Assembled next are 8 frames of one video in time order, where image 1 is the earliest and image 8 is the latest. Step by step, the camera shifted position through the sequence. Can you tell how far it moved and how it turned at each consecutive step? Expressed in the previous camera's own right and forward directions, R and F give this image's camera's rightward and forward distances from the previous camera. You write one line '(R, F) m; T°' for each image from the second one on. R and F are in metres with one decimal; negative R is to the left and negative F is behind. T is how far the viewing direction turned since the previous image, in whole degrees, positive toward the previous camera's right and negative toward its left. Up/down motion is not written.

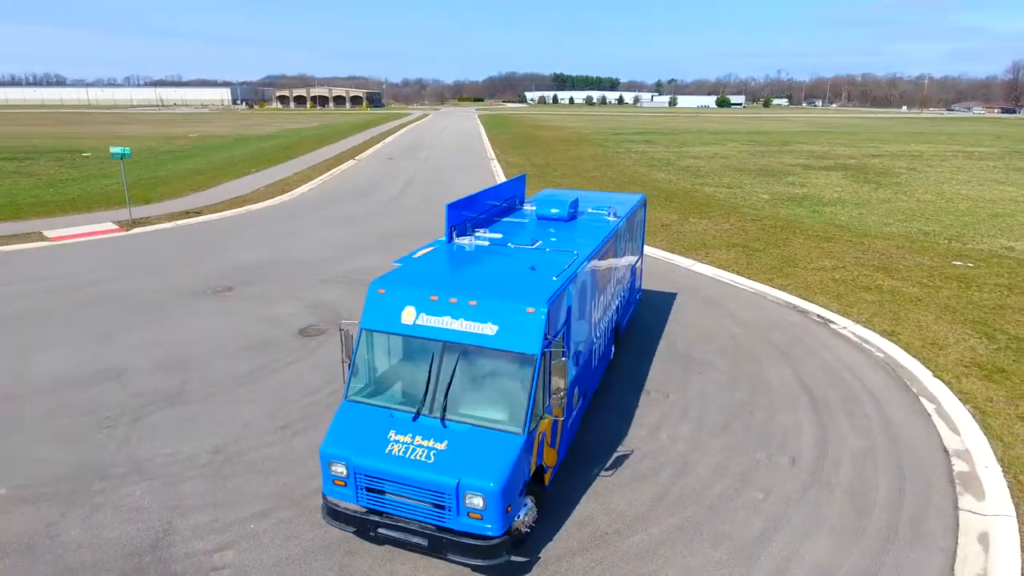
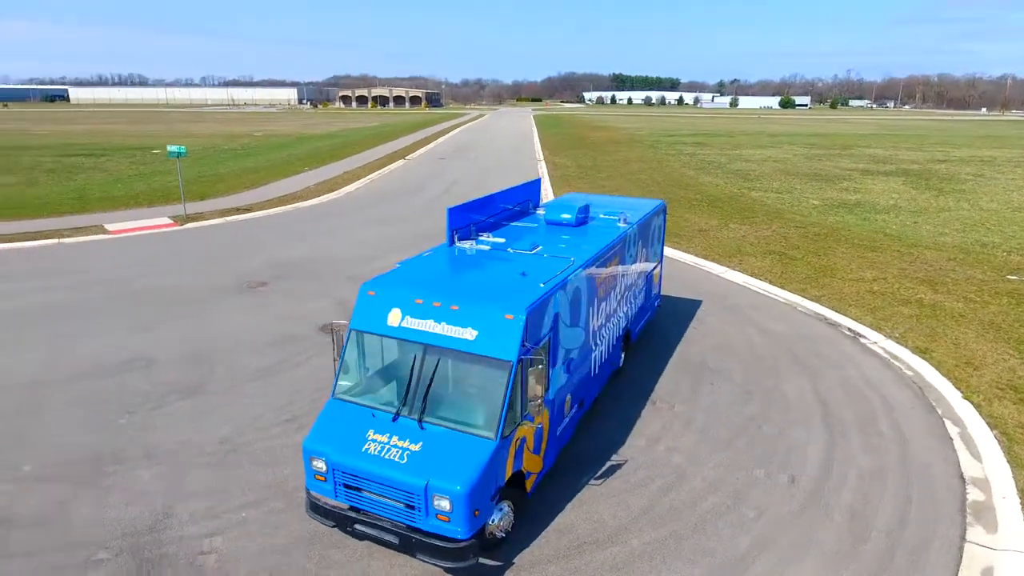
(+0.7, 0.0) m; -5°
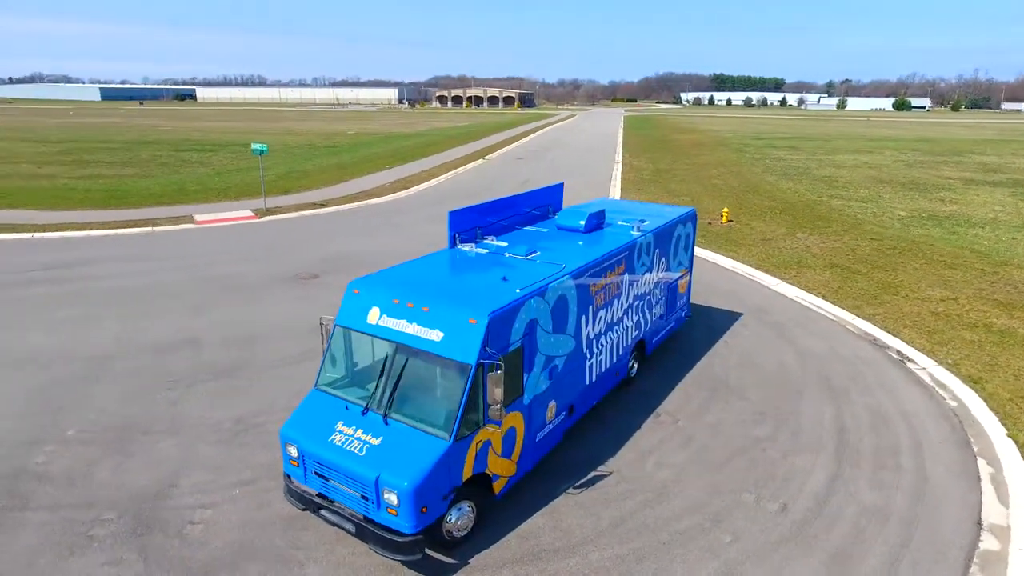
(+1.2, 0.0) m; -8°
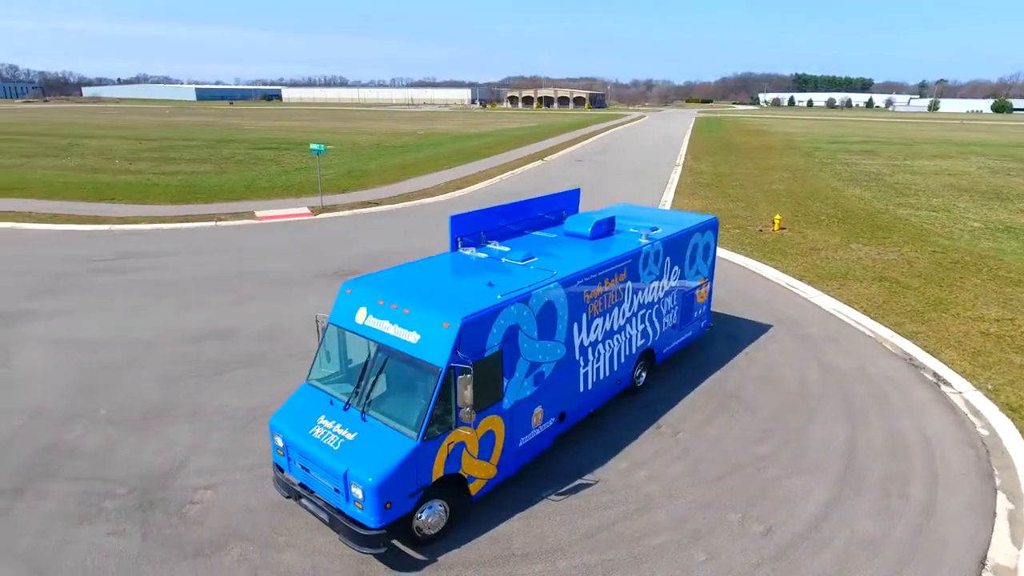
(+0.9, 0.0) m; -6°
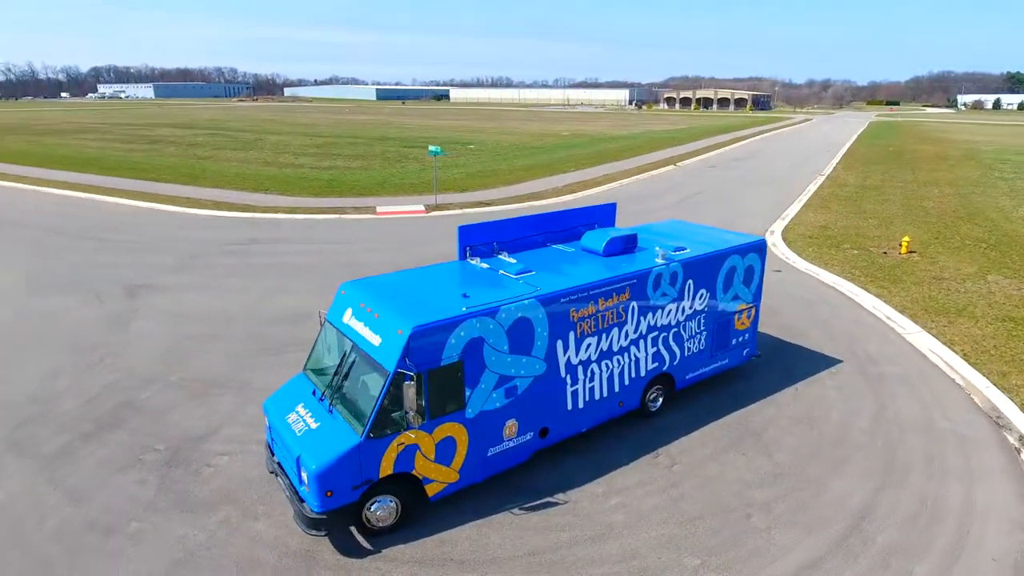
(+2.0, +0.1) m; -14°
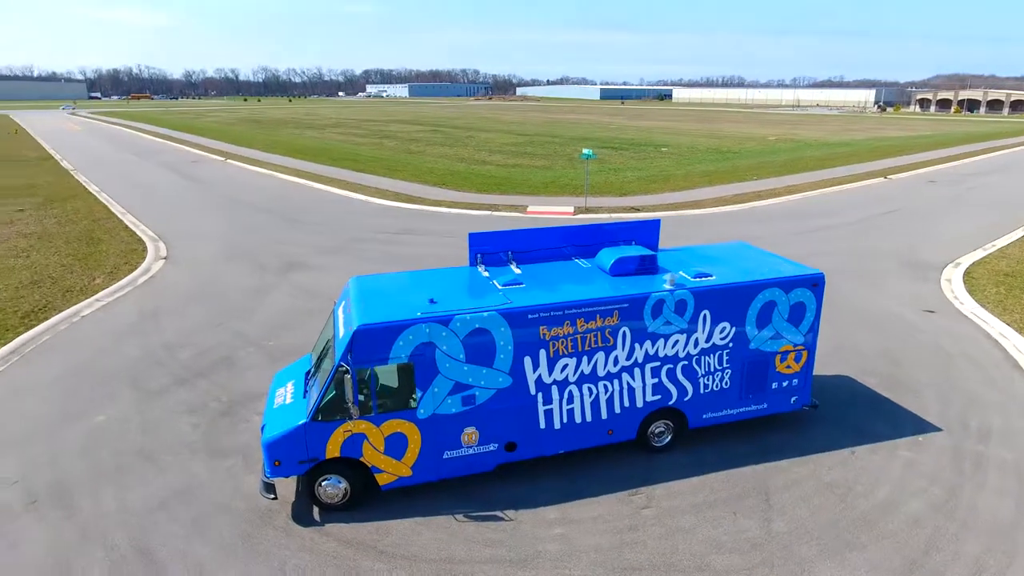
(+2.7, +0.5) m; -19°
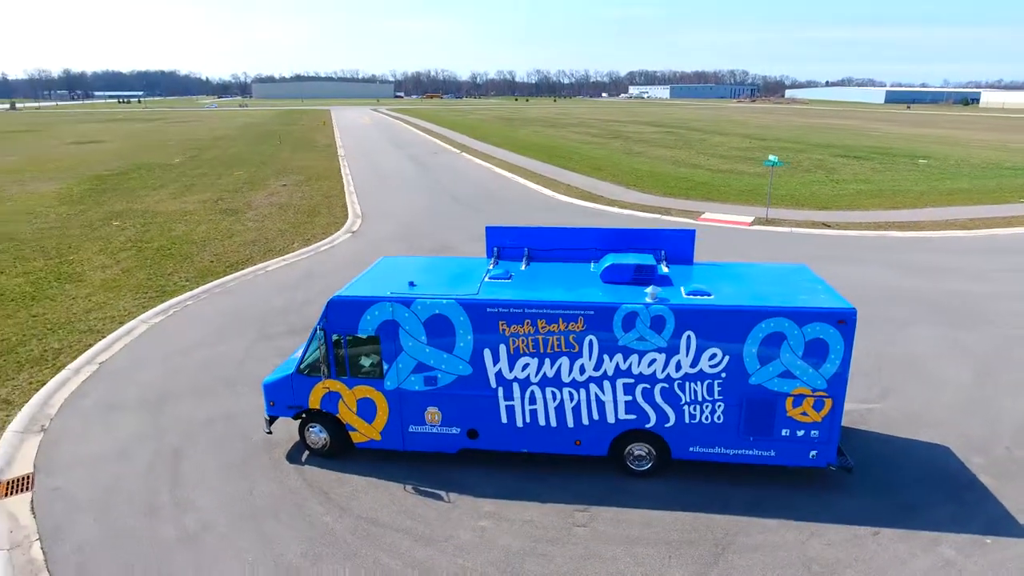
(+3.2, +0.5) m; -22°
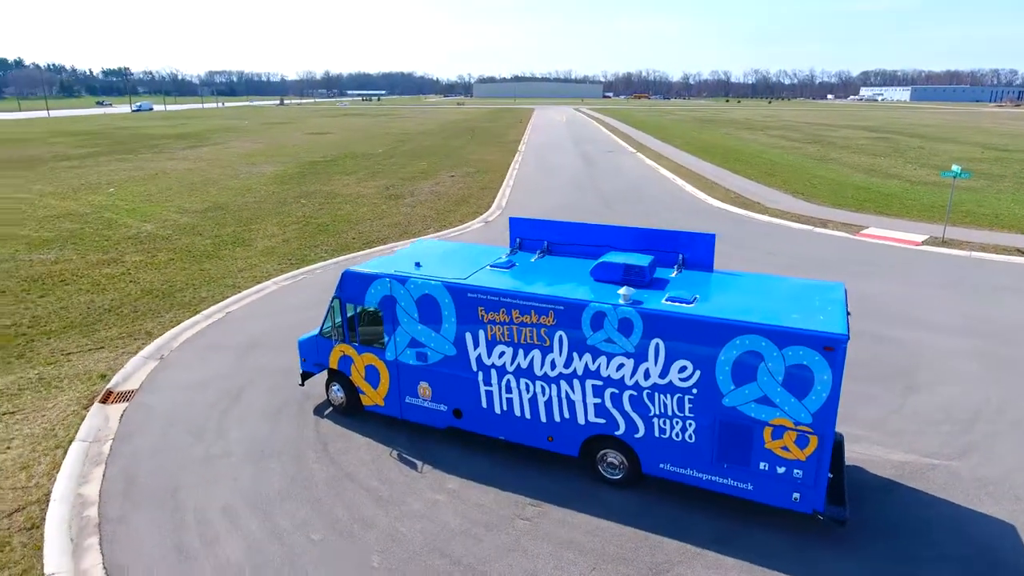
(+2.5, +0.3) m; -17°
